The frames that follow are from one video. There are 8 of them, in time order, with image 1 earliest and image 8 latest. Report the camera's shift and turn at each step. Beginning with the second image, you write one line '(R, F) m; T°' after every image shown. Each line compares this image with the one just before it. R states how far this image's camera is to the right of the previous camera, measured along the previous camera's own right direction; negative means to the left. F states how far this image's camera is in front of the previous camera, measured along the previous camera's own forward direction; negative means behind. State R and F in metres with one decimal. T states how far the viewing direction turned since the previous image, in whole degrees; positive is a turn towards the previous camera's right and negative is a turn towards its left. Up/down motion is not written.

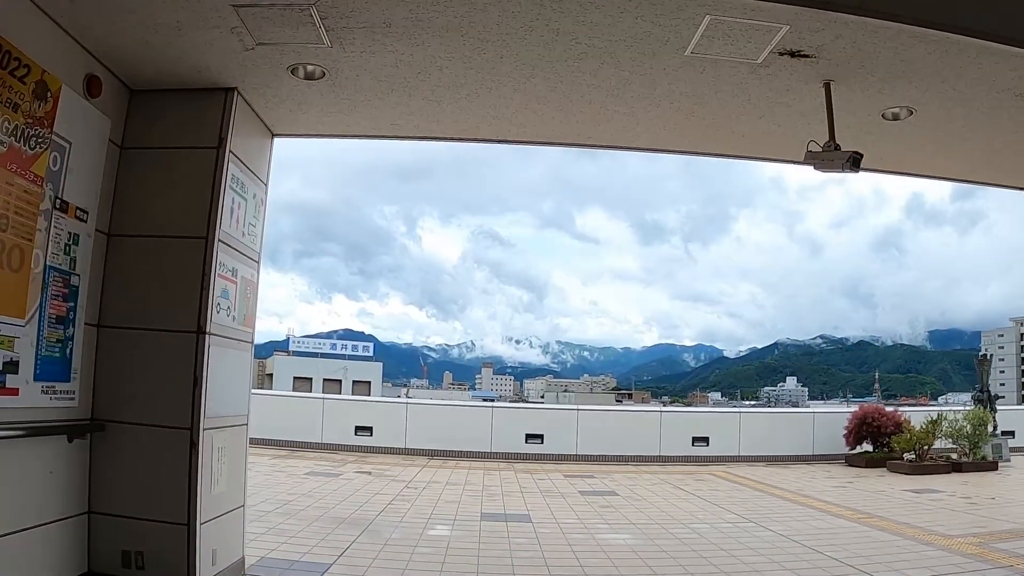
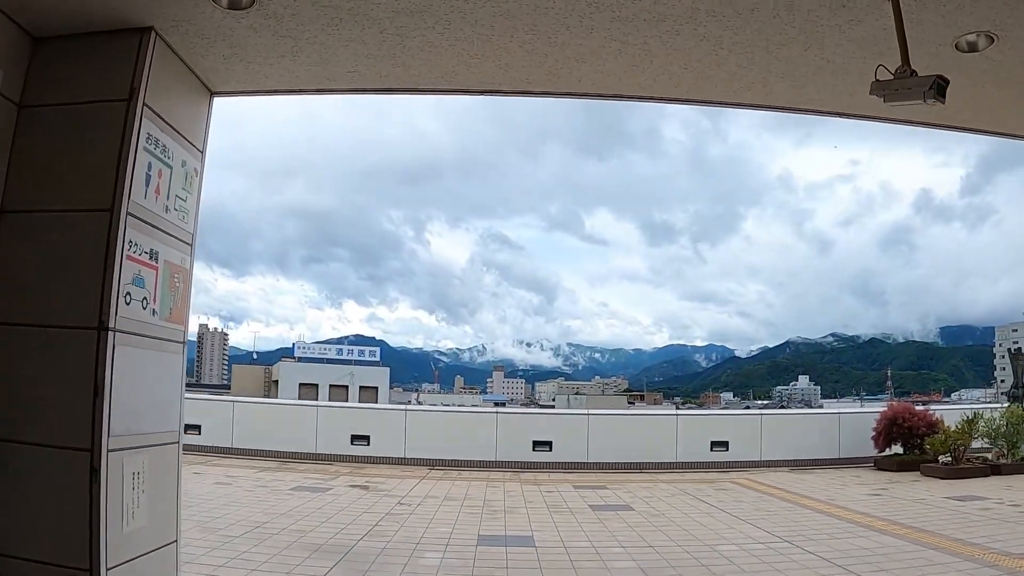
(+0.1, +1.0) m; -1°
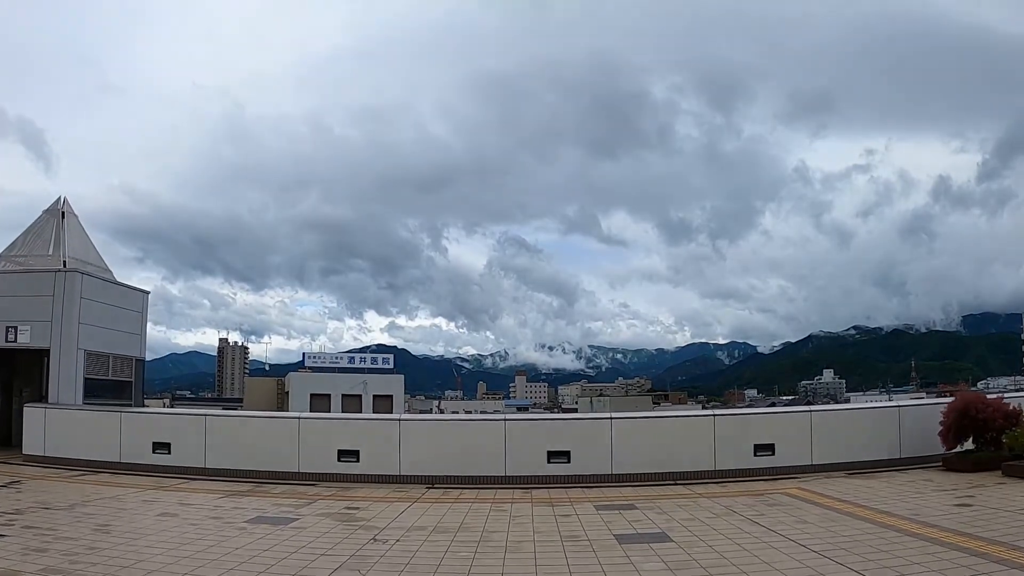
(+0.3, +2.0) m; -2°
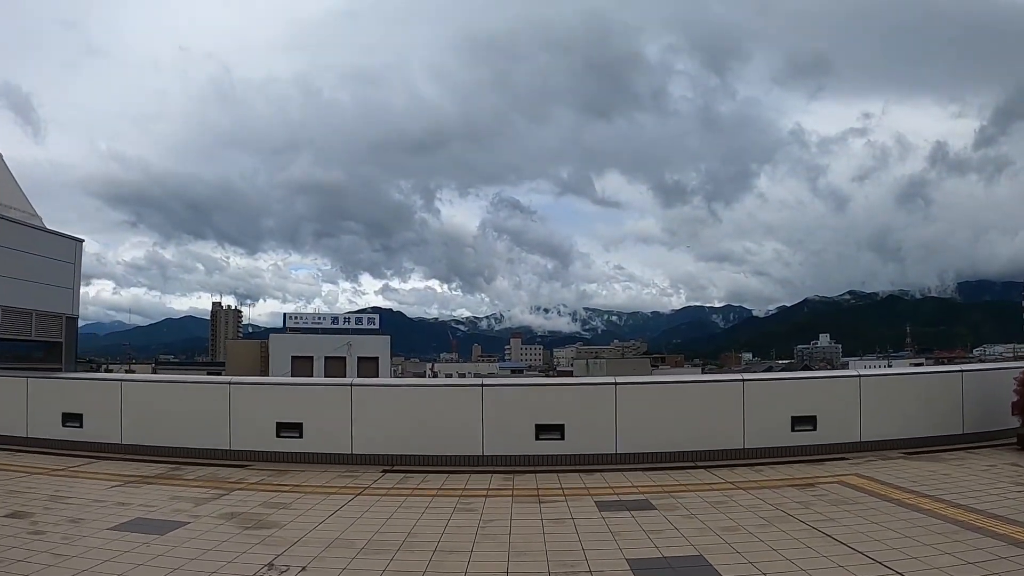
(+0.2, +2.5) m; 0°
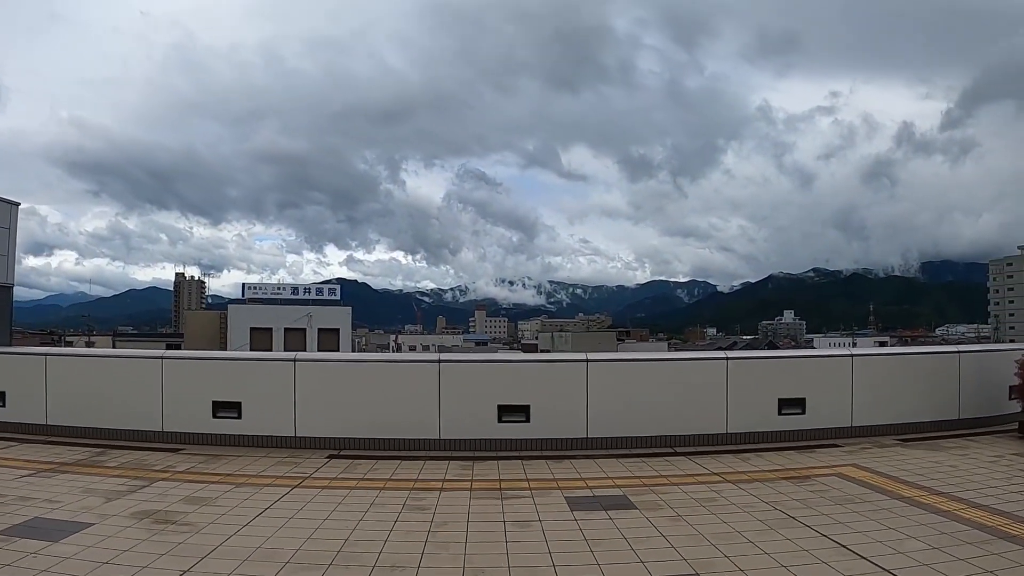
(0.0, +1.0) m; +3°
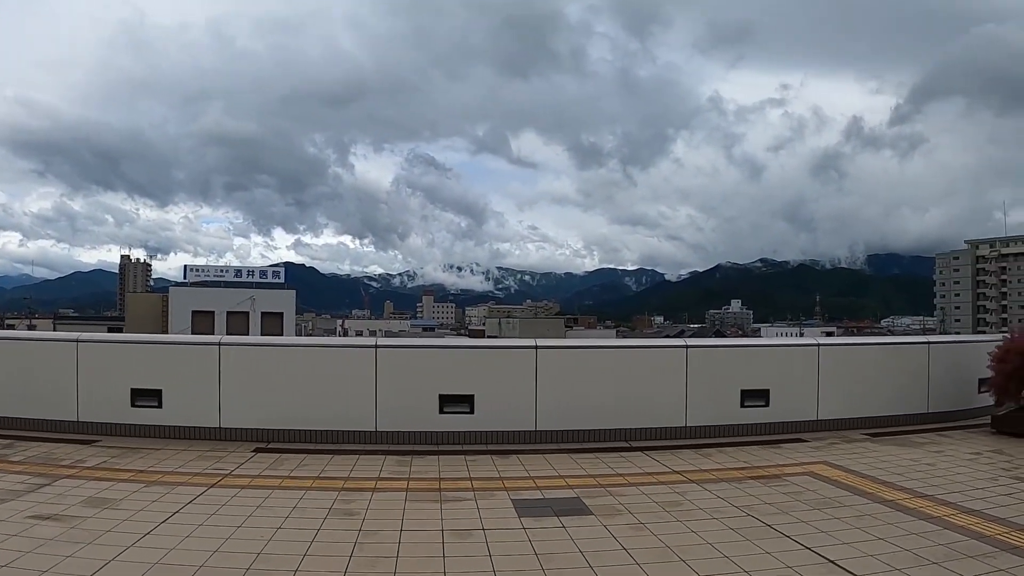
(0.0, +0.9) m; +4°
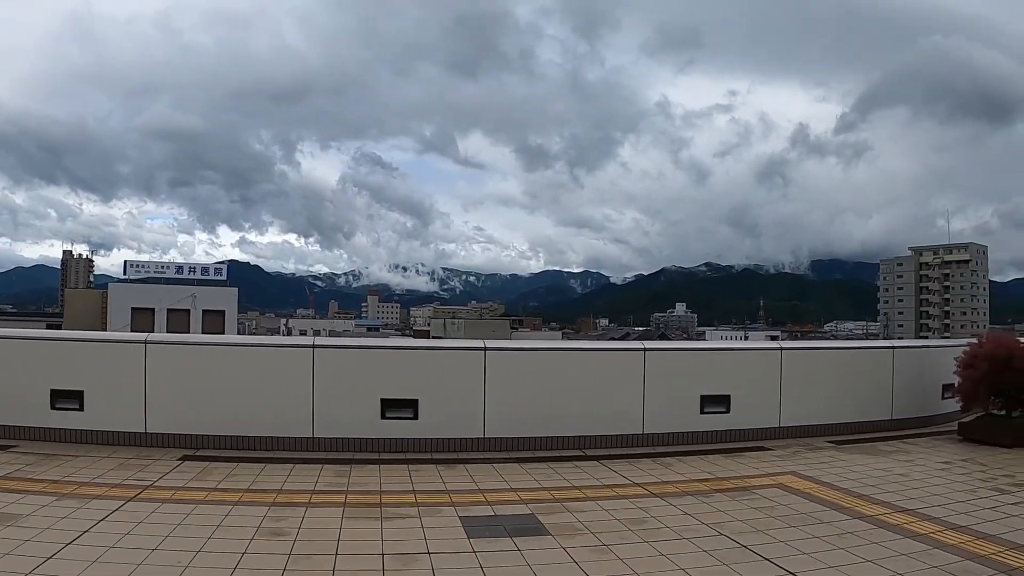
(-0.1, +0.6) m; +5°
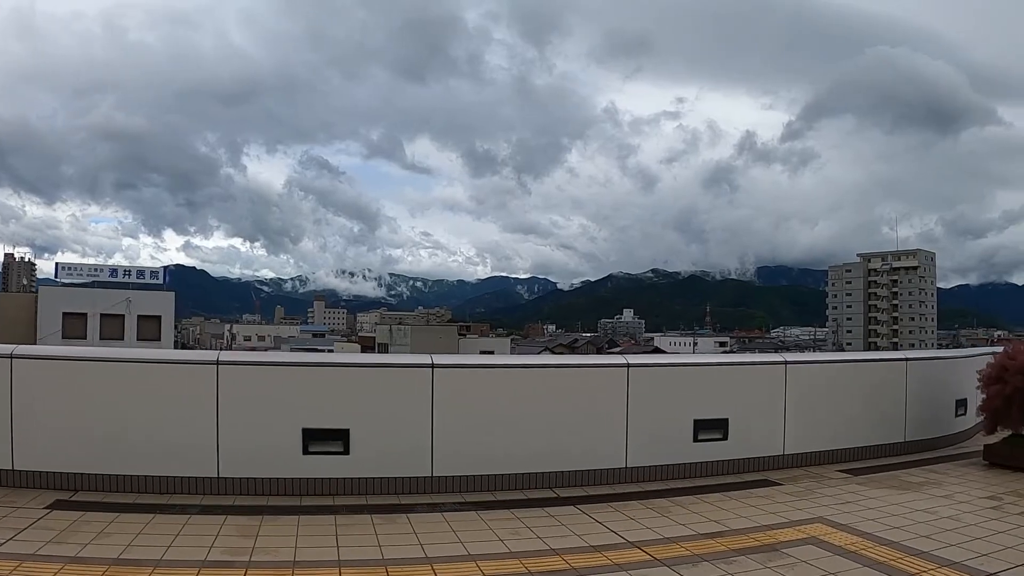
(-0.1, +1.5) m; +4°
